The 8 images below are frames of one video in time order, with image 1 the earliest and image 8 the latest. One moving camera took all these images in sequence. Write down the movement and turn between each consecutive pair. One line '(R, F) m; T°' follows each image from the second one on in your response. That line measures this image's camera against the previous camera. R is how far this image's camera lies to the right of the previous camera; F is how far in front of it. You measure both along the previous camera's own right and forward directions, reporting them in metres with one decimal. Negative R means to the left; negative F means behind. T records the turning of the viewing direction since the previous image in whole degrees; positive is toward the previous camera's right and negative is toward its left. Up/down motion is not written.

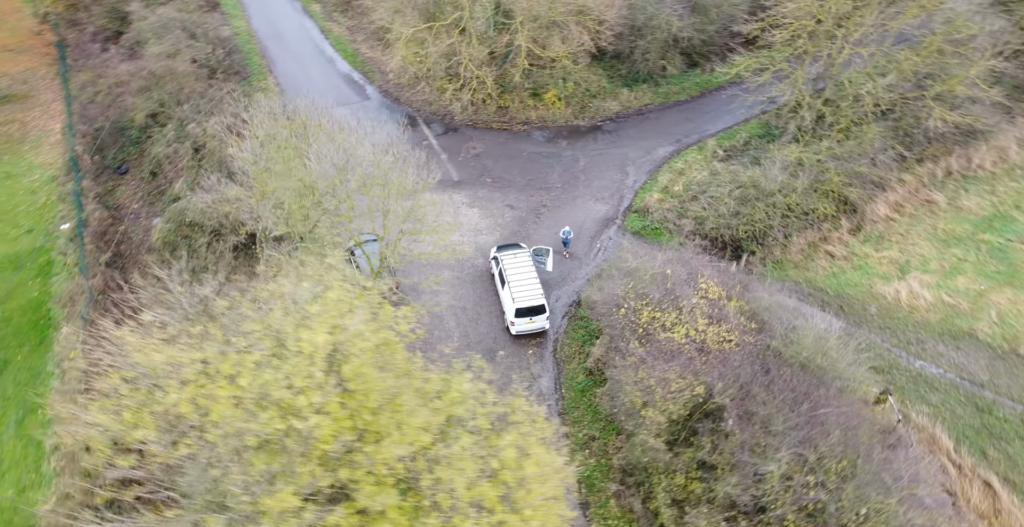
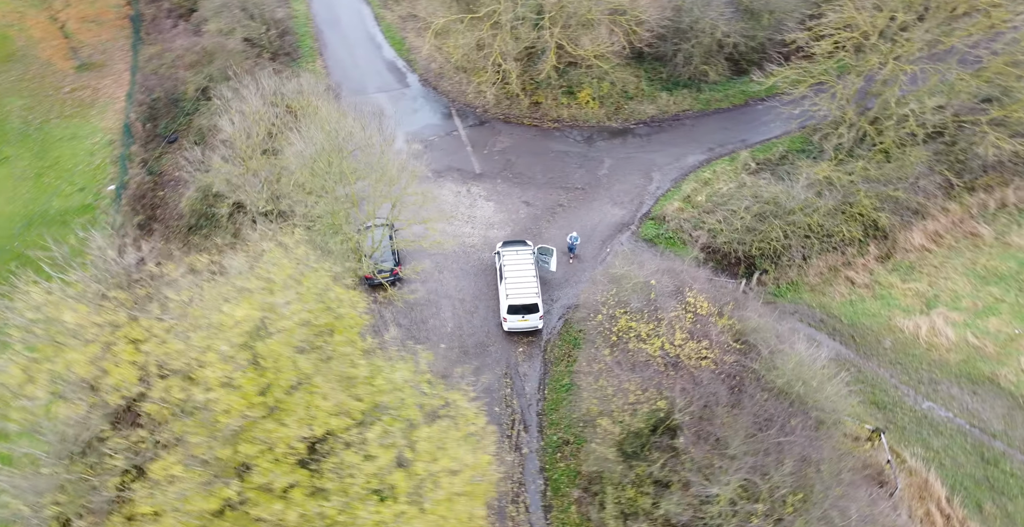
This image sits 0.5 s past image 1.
(+2.0, +0.2) m; -5°
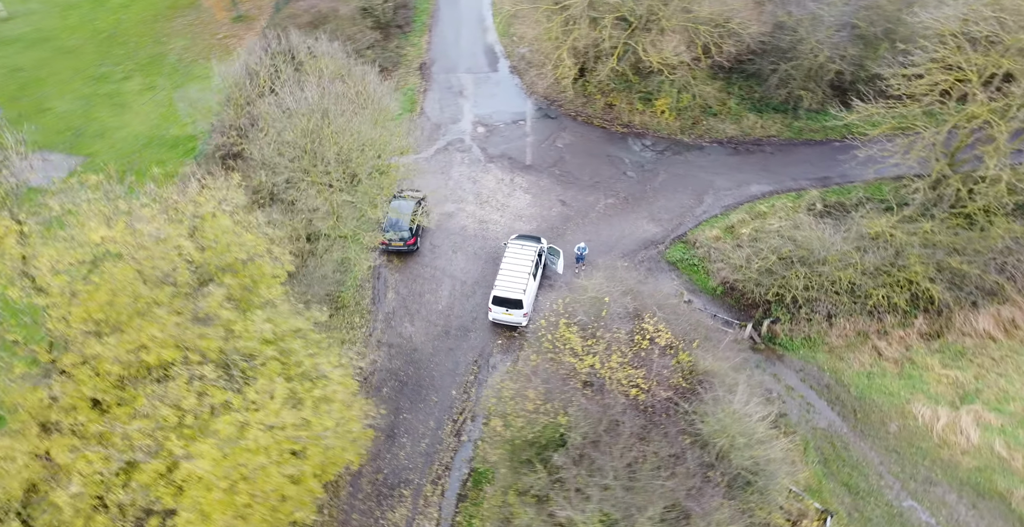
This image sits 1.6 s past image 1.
(+4.3, +0.4) m; -11°
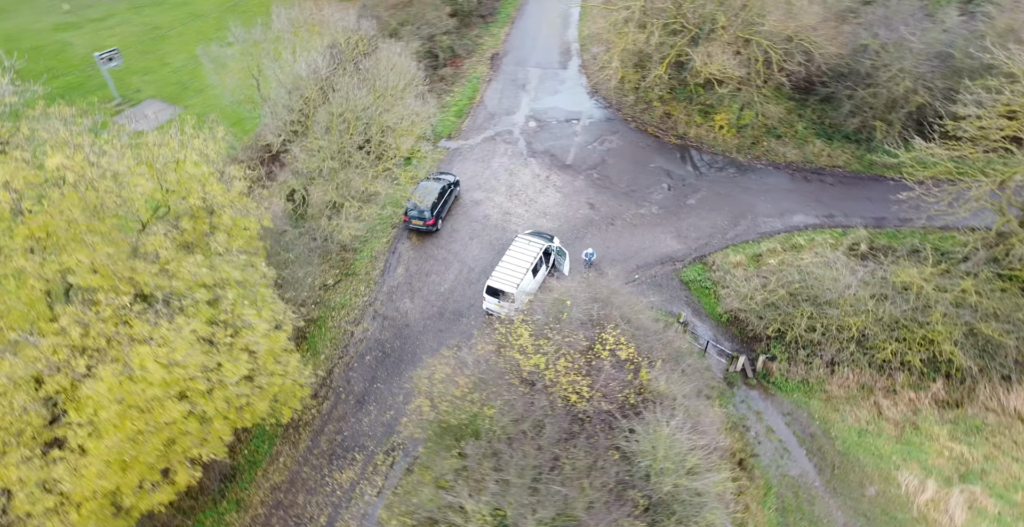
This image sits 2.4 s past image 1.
(+3.1, +0.1) m; -8°
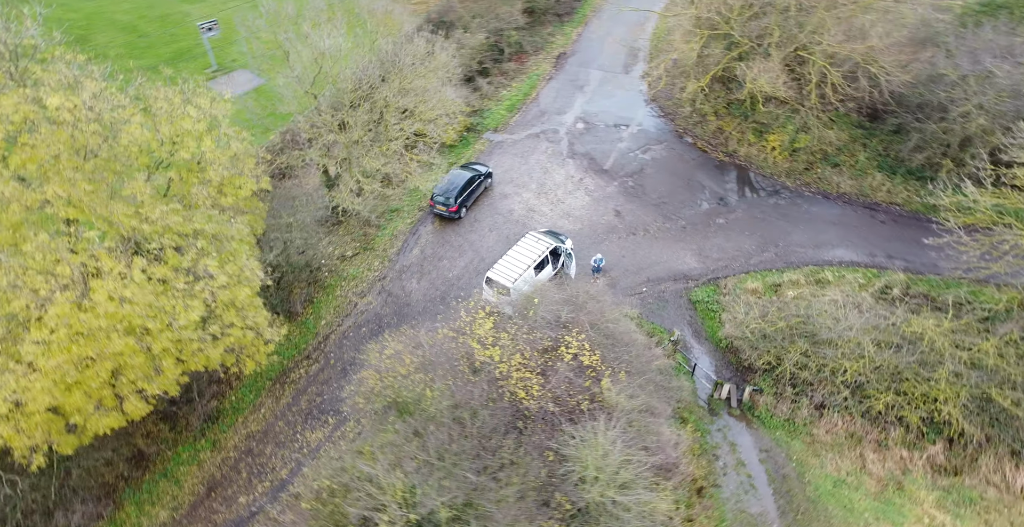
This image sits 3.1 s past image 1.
(+2.7, 0.0) m; -7°
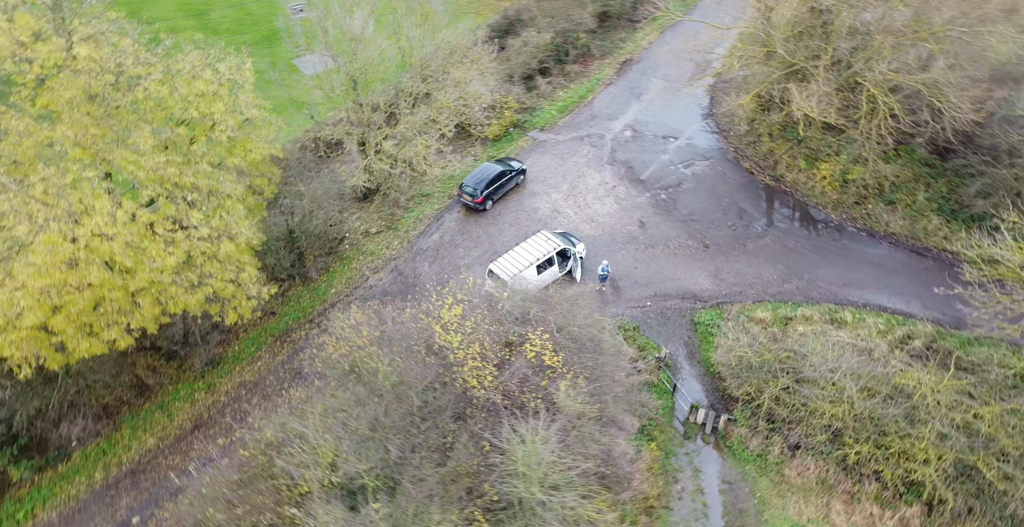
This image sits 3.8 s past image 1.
(+2.6, 0.0) m; -7°
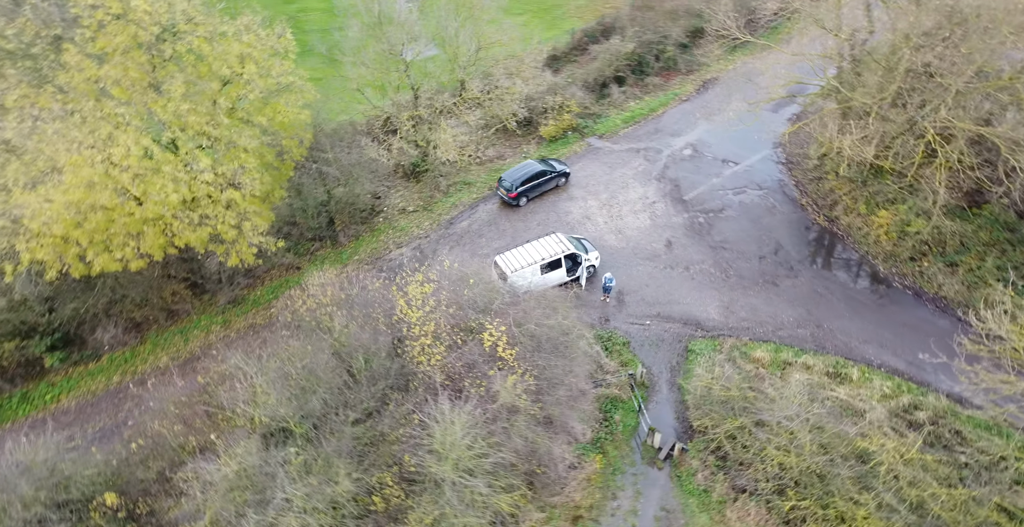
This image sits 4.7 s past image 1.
(+3.3, -0.1) m; -9°
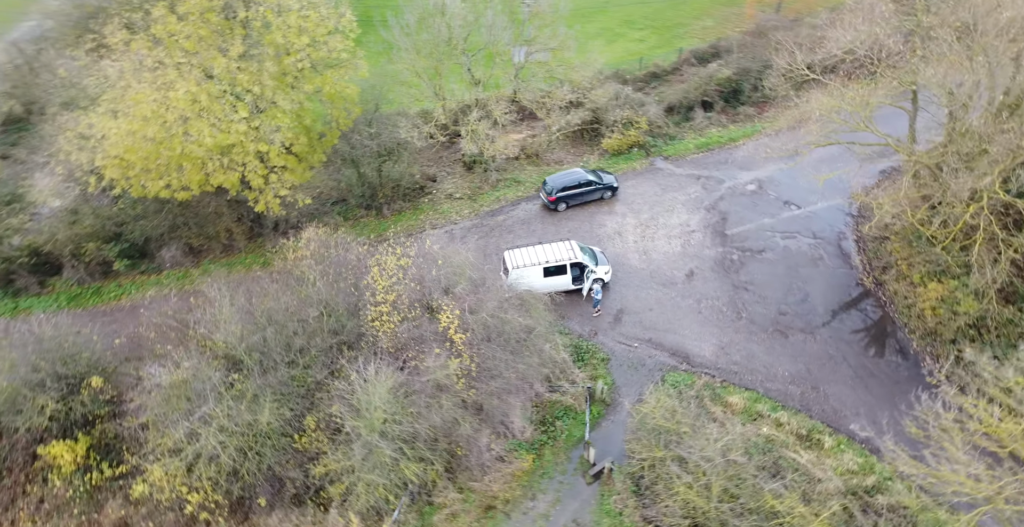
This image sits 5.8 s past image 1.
(+3.9, -0.4) m; -10°
